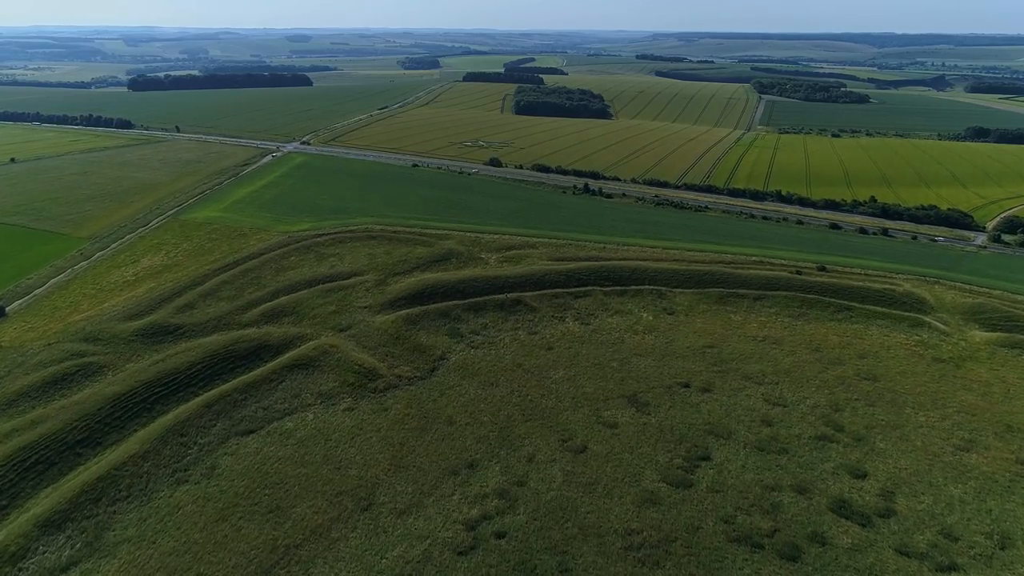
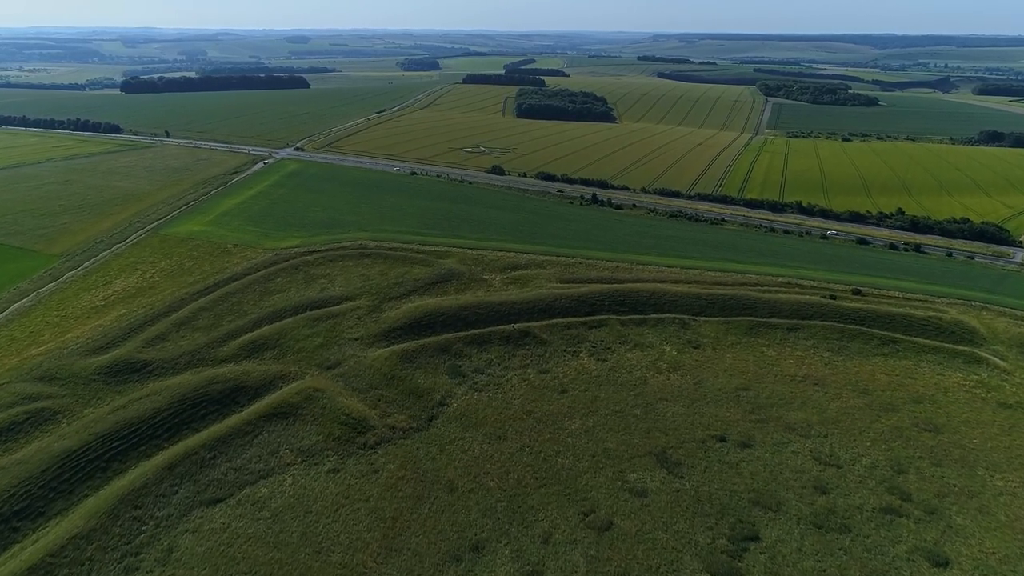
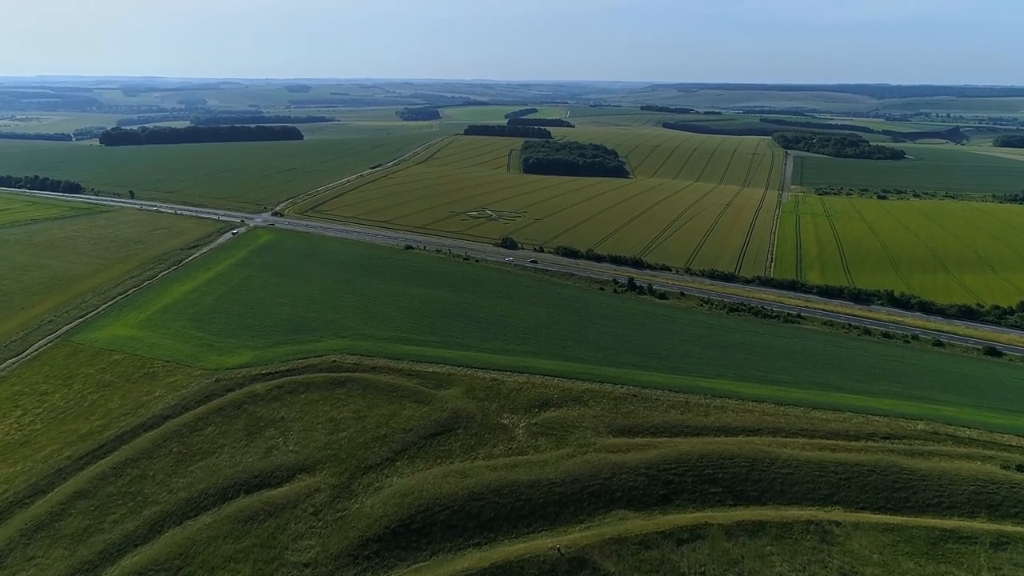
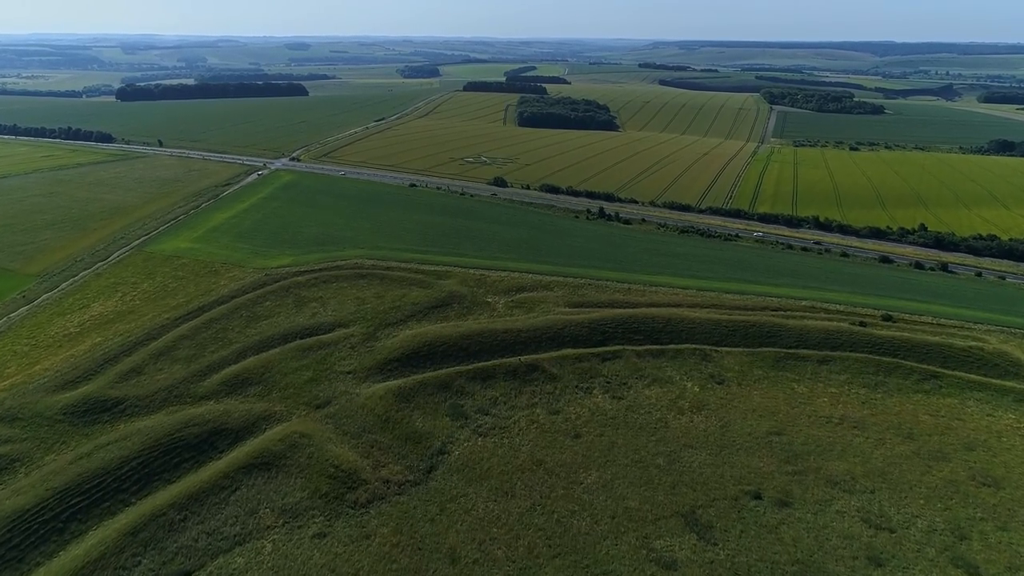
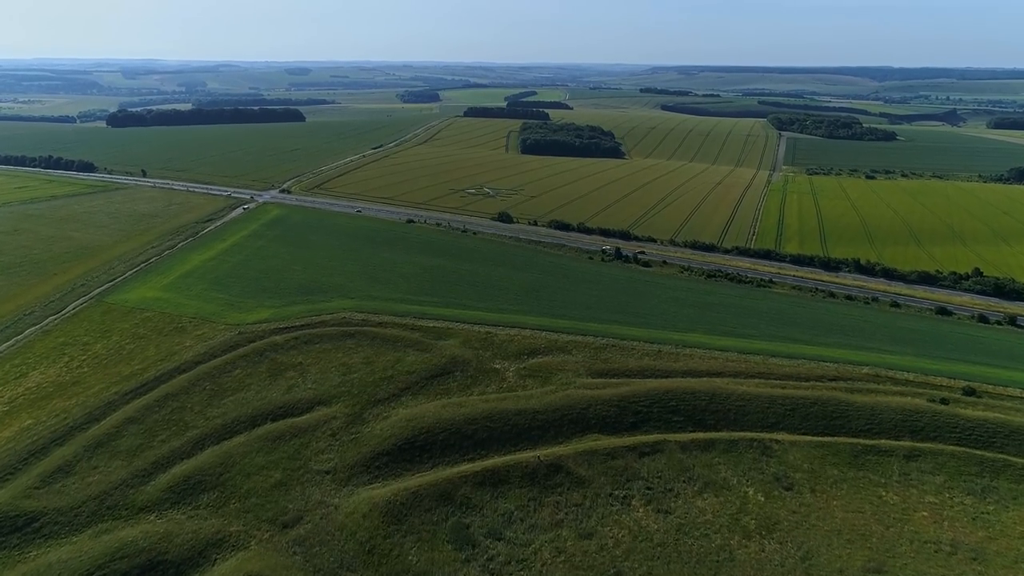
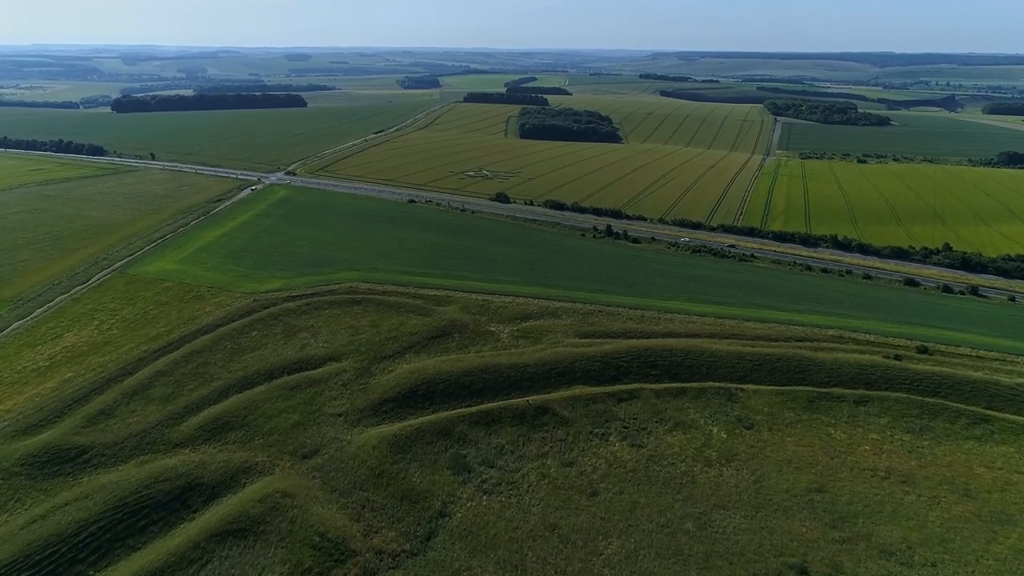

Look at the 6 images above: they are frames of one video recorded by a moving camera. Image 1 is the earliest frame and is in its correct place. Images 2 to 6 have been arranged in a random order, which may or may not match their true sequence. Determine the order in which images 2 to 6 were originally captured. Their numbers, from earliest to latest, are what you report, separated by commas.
2, 4, 6, 5, 3
